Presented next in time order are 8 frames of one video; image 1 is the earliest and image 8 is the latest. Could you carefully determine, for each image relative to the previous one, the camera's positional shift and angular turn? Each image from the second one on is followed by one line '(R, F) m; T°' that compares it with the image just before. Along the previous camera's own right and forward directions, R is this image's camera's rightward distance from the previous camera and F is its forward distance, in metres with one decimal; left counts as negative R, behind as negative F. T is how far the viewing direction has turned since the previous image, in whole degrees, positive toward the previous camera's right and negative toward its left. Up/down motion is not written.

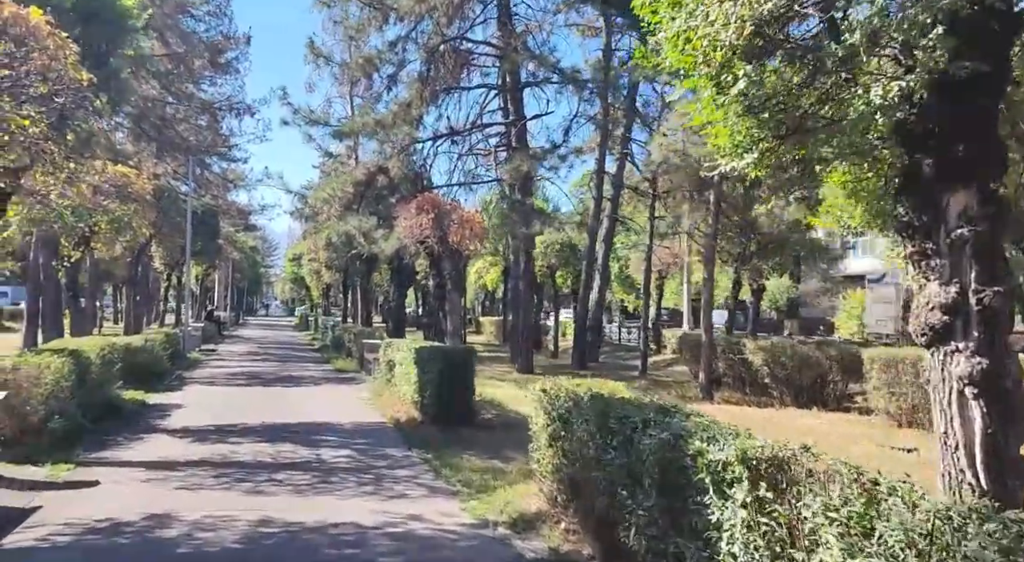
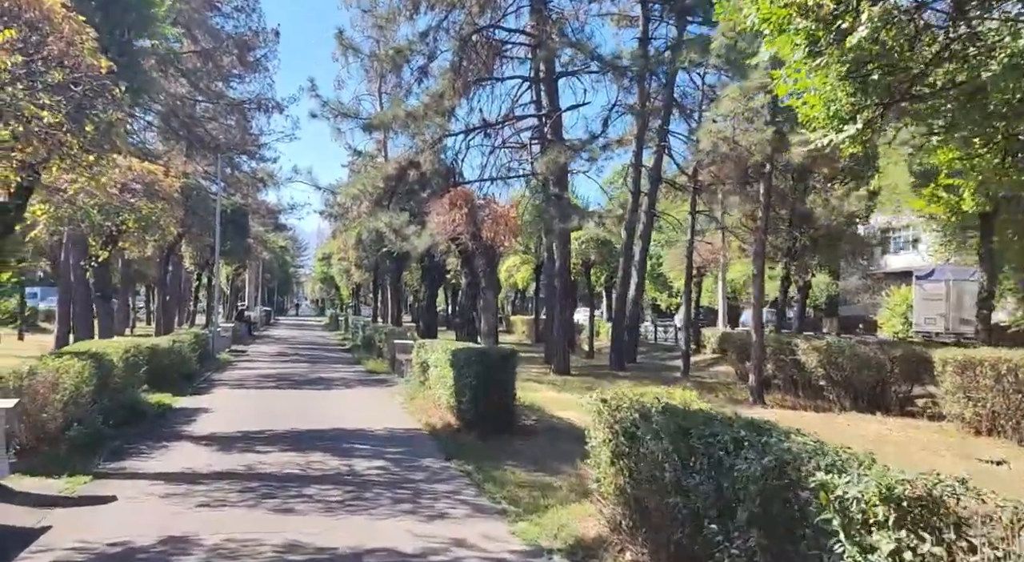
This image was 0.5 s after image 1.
(-0.2, +0.6) m; -2°
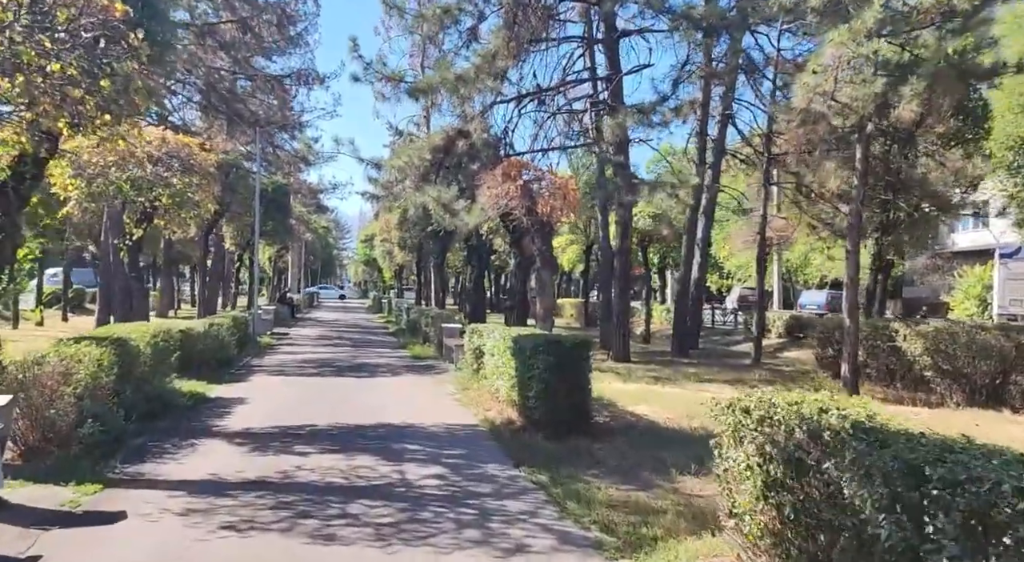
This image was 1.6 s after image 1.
(-0.3, +1.3) m; -3°
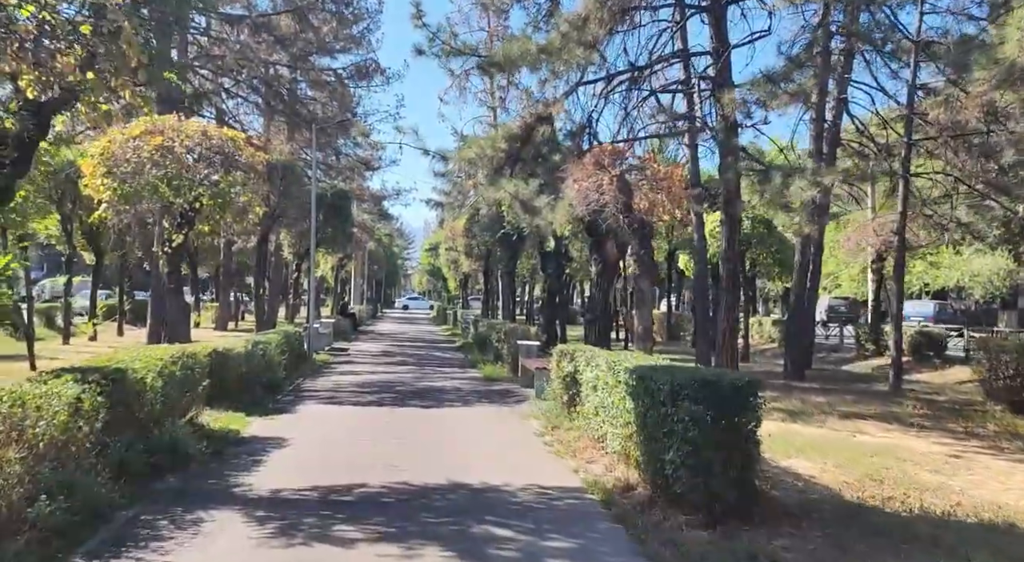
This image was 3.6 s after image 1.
(-0.4, +2.4) m; -4°
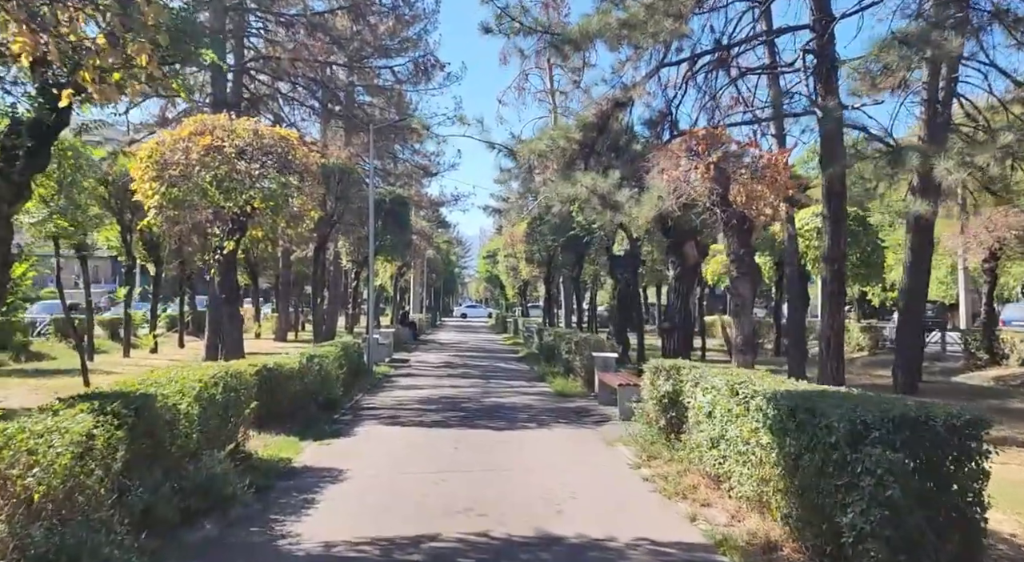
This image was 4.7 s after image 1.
(-0.3, +1.3) m; -4°
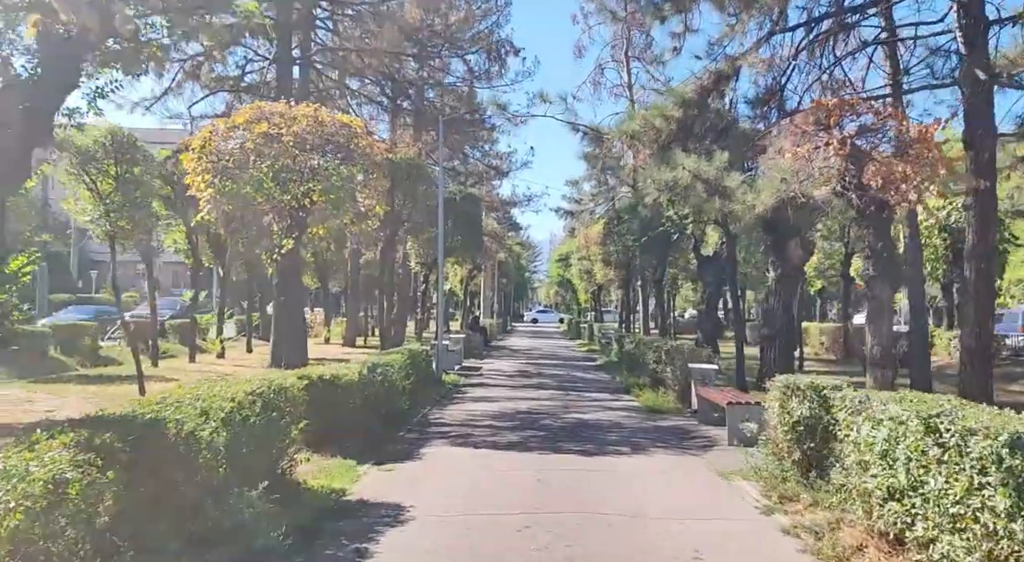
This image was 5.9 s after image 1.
(-0.2, +1.5) m; -4°
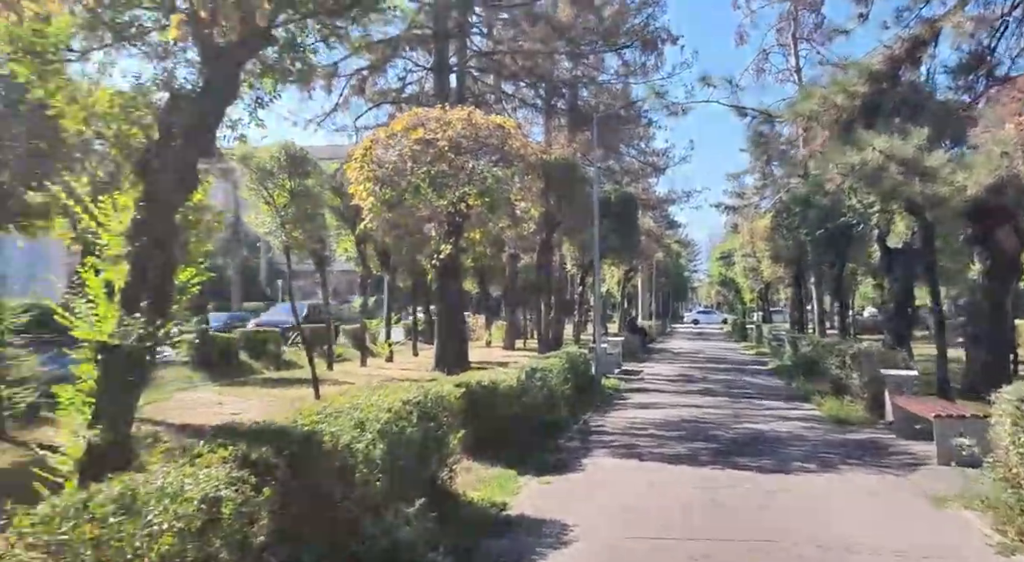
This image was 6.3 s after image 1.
(-0.1, +0.7) m; -10°
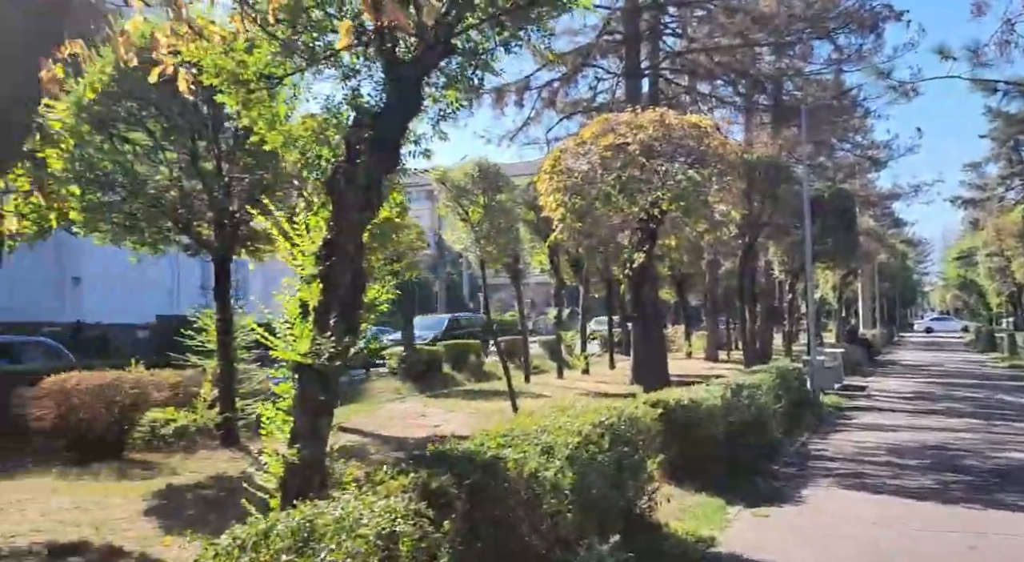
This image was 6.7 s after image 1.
(0.0, +0.9) m; -13°
